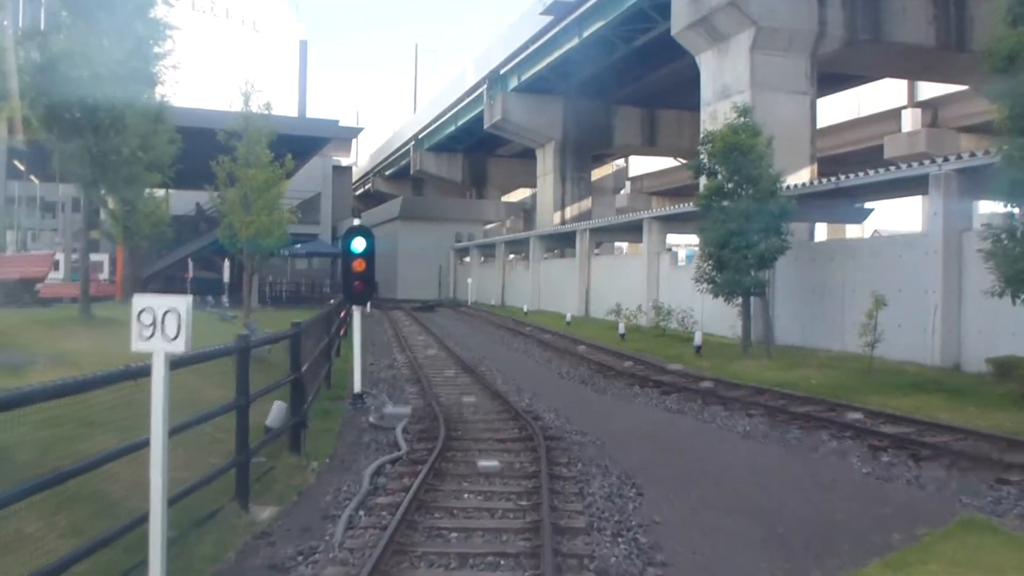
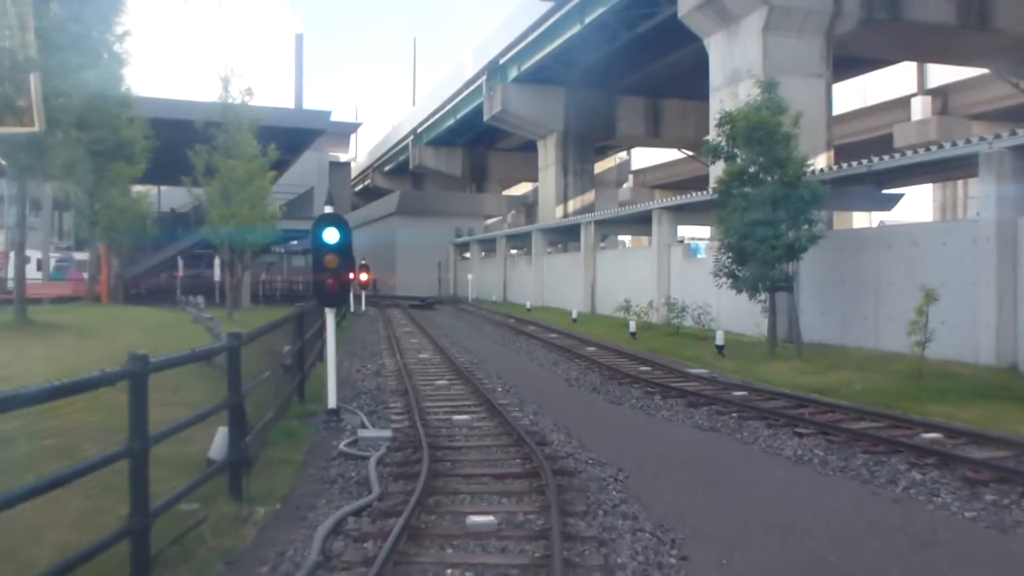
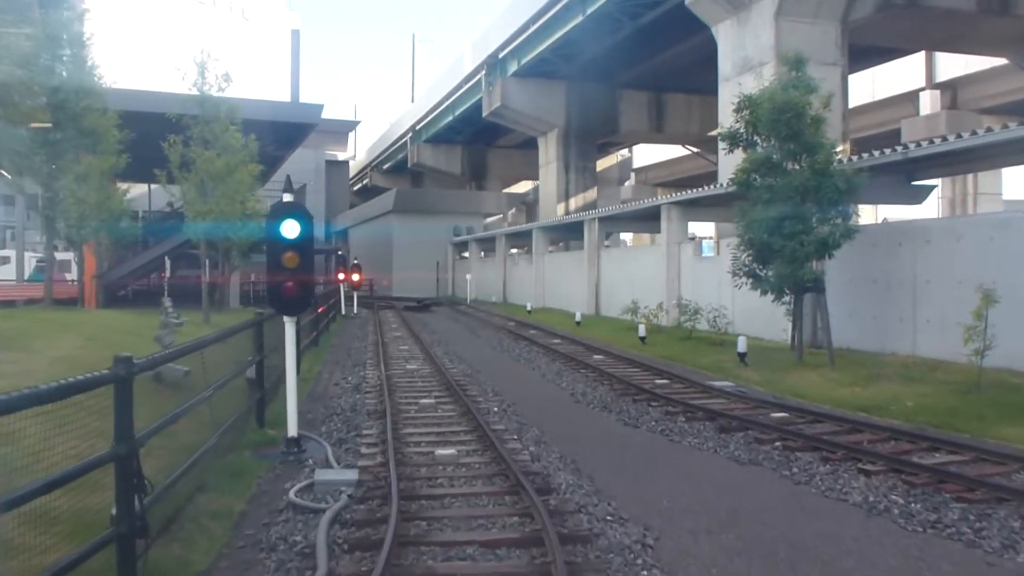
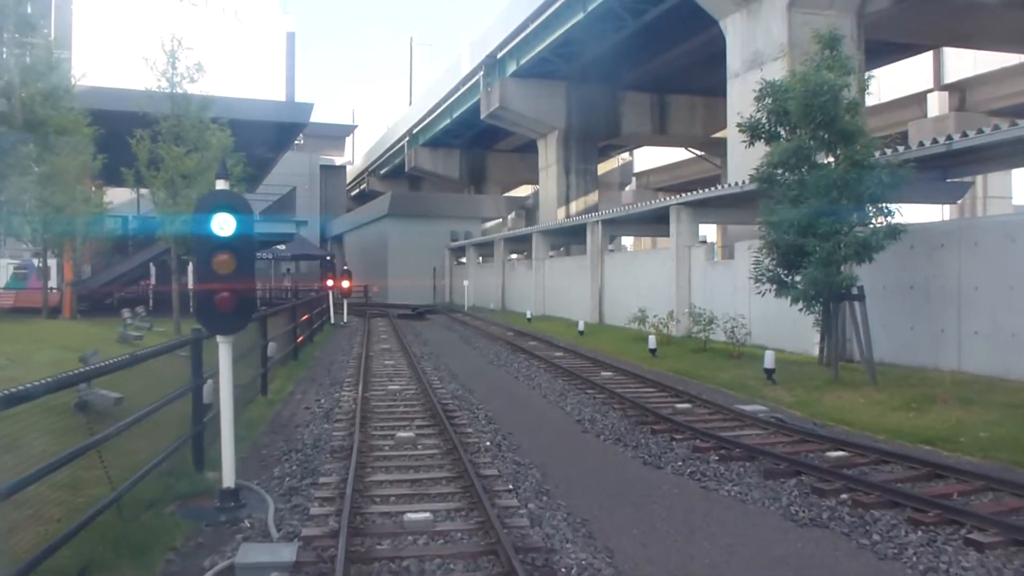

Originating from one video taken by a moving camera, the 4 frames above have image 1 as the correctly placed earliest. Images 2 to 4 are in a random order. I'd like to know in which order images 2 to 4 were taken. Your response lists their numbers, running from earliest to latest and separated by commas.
2, 3, 4
